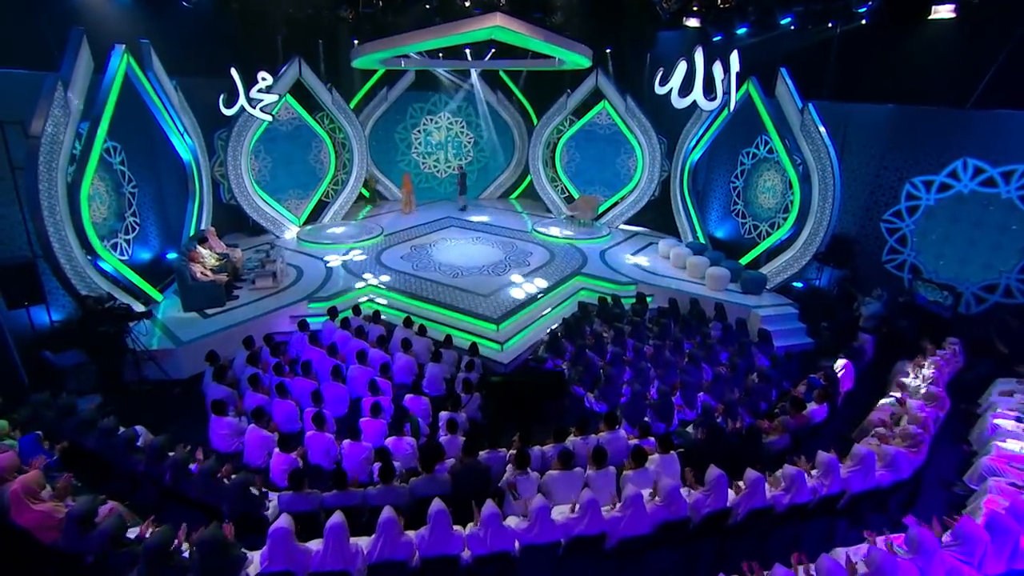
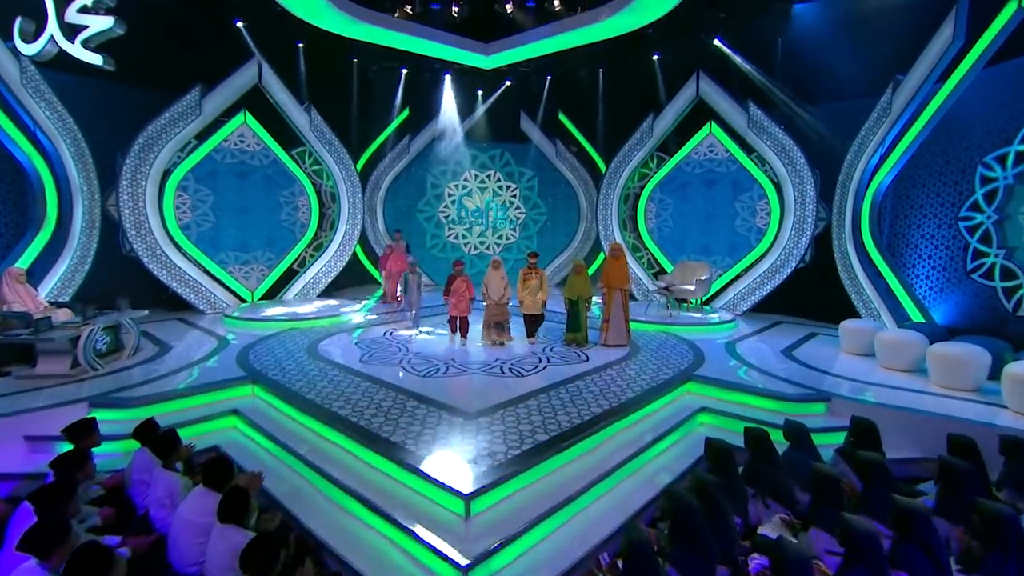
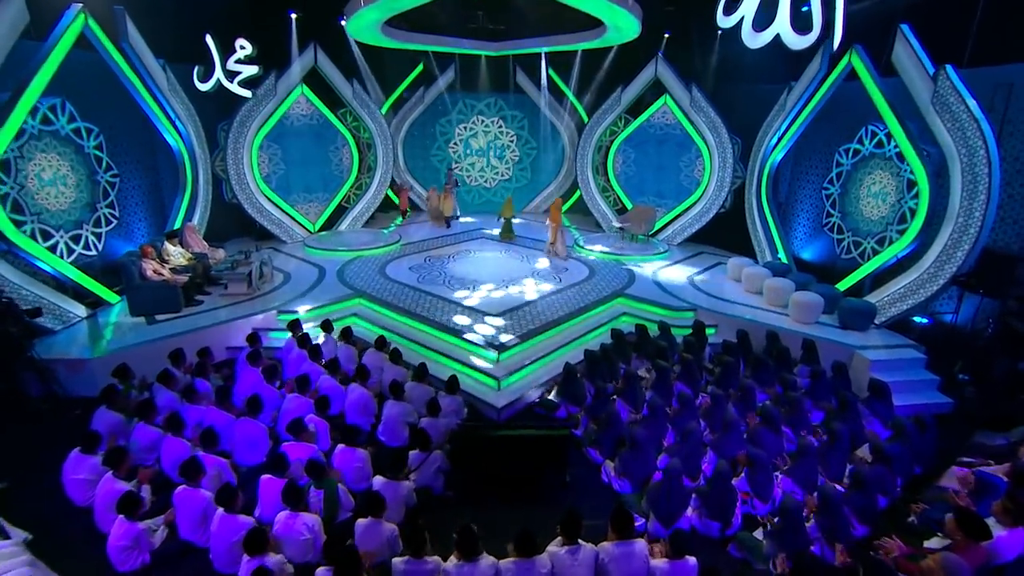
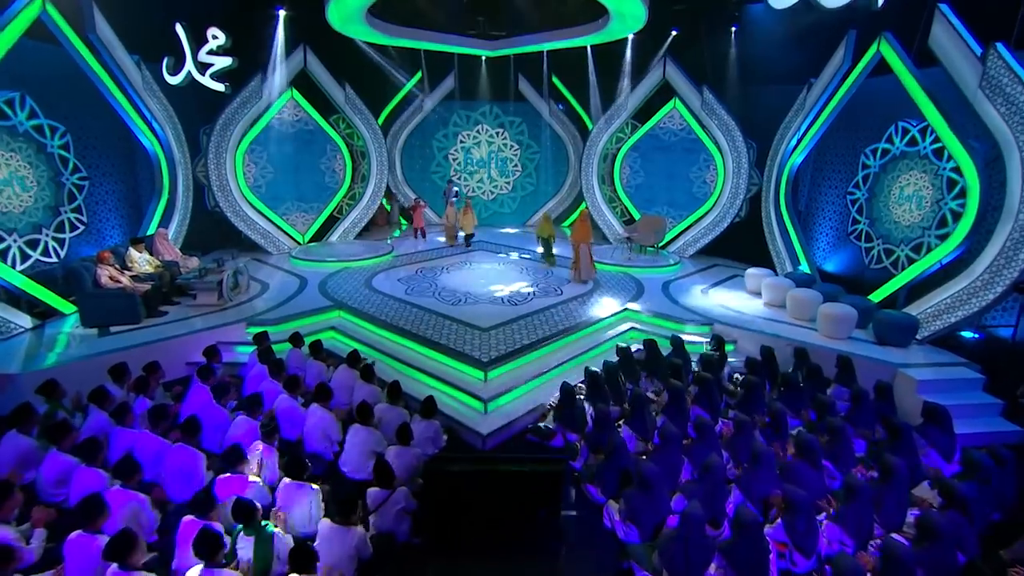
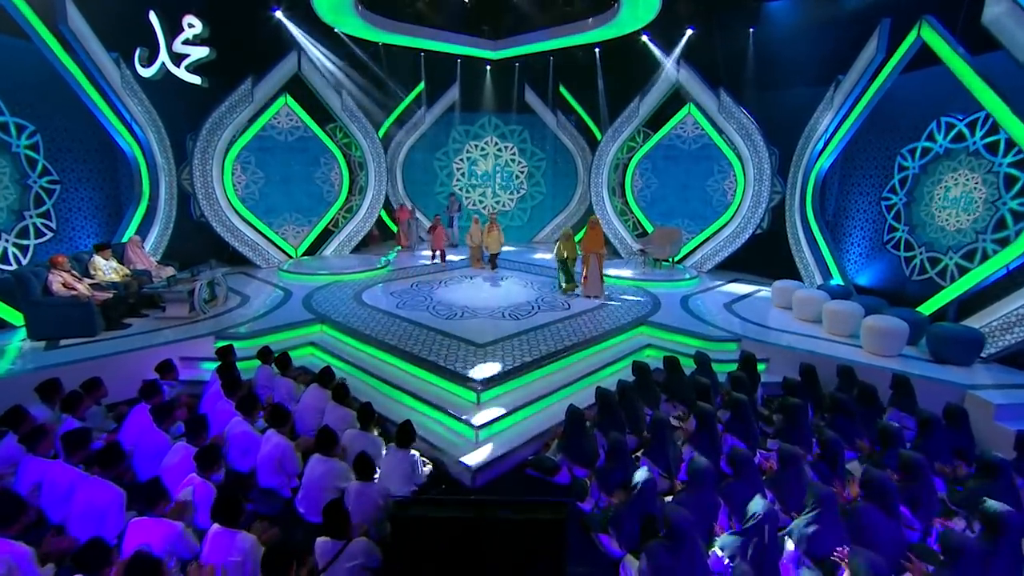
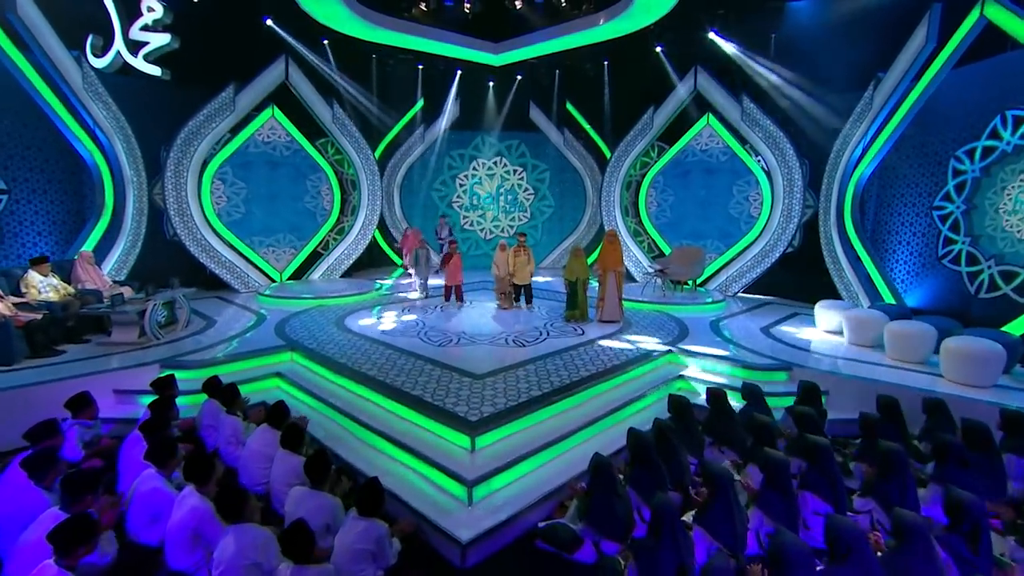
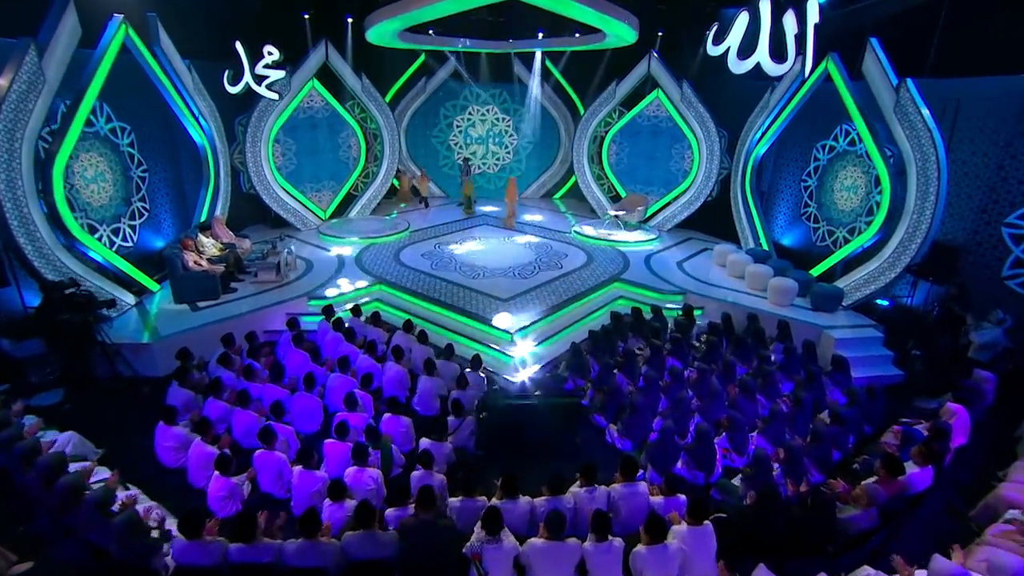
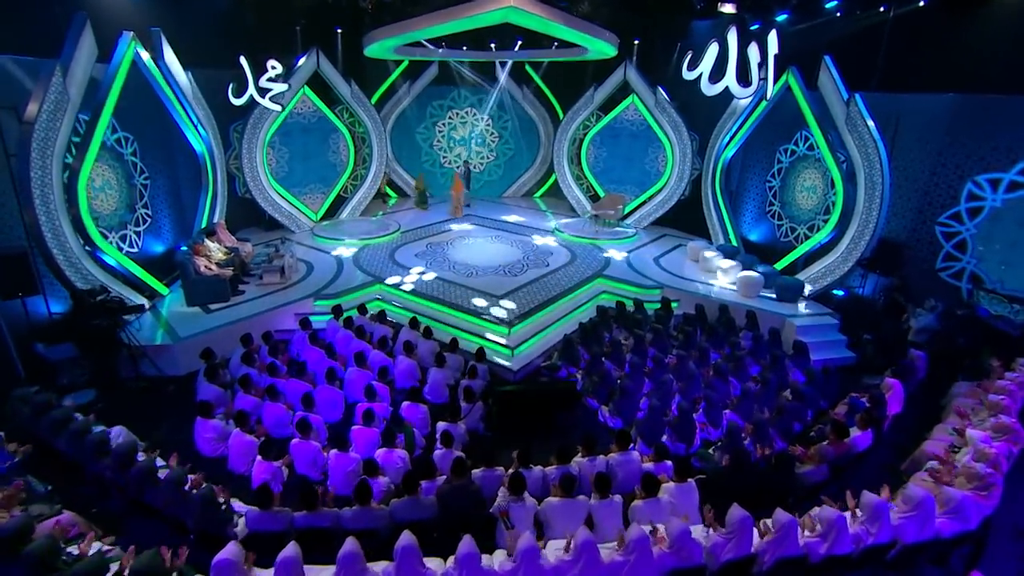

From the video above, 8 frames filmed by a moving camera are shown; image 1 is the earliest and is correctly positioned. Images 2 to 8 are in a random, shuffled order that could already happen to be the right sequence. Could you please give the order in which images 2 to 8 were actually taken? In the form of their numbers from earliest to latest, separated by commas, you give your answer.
8, 7, 3, 4, 5, 6, 2
